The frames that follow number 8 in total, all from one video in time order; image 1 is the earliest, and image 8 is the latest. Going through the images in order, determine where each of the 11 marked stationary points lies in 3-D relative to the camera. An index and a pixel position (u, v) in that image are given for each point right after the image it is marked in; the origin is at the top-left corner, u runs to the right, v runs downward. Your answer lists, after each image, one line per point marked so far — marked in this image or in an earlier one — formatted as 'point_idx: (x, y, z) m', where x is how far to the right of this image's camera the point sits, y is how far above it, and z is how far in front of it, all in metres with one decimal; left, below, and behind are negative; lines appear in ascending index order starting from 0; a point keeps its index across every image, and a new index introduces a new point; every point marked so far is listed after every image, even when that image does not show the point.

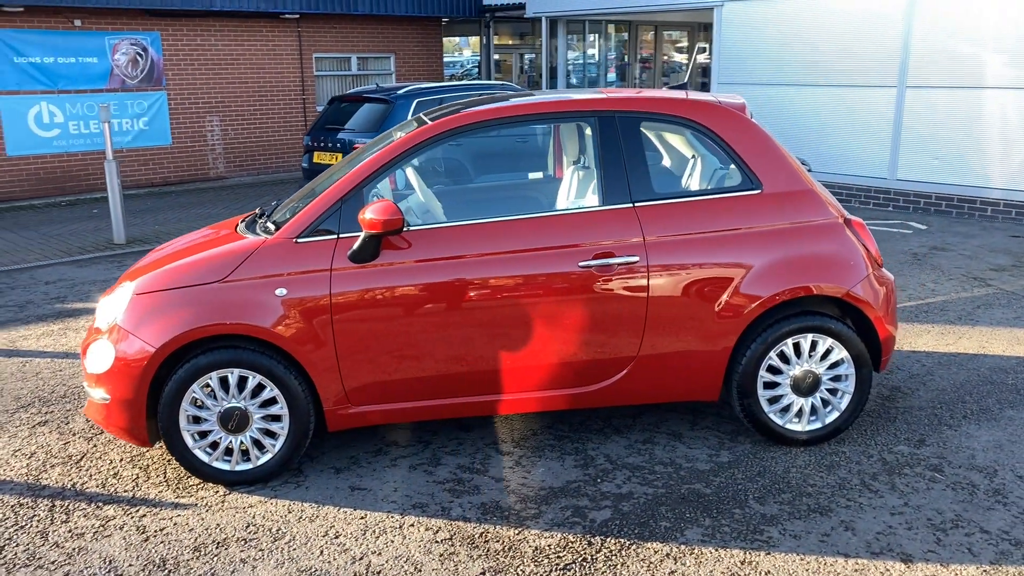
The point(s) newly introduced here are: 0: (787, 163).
0: (+1.3, +0.6, +4.1) m
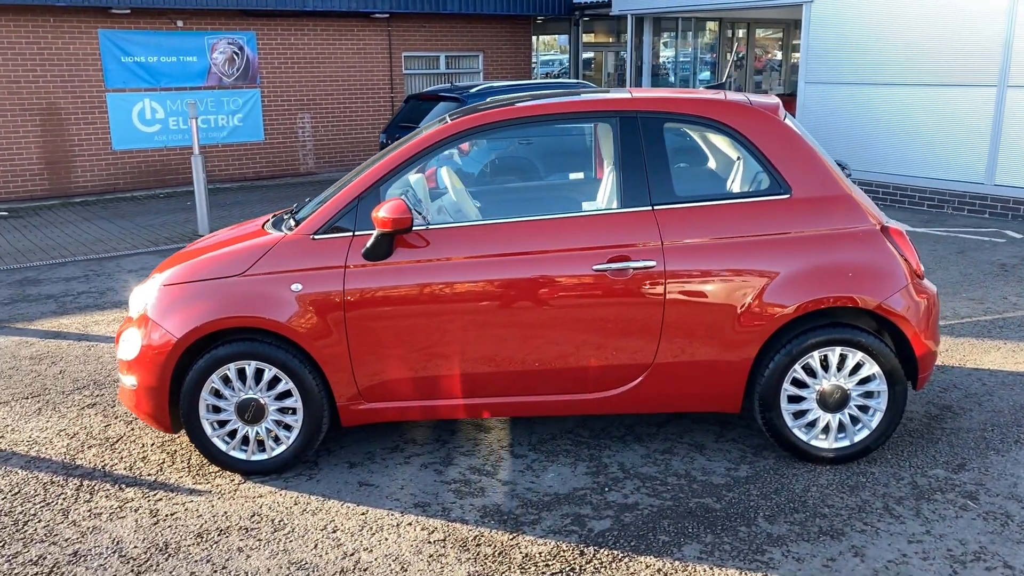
0: (+1.4, +0.5, +3.9) m
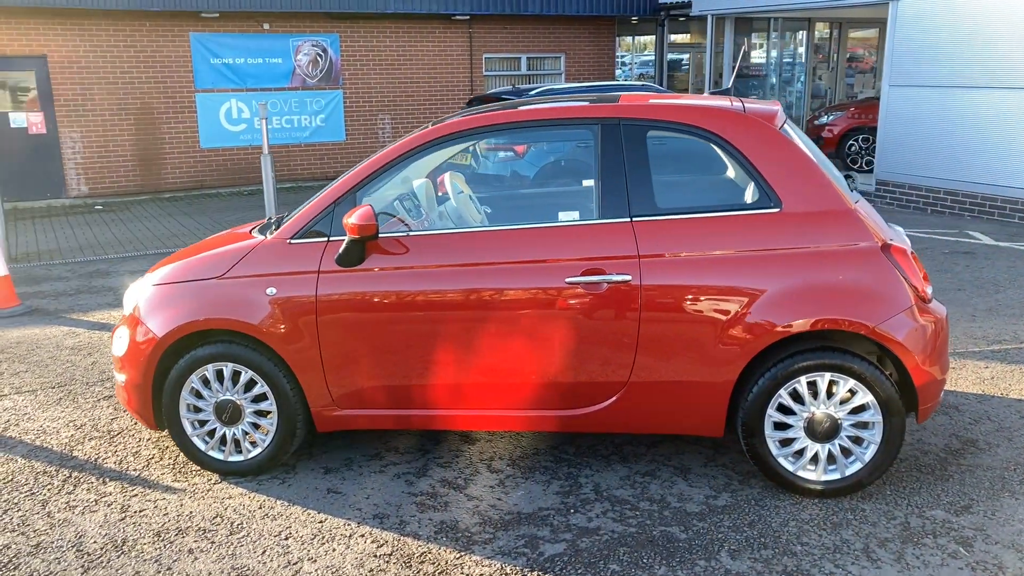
0: (+1.3, +0.5, +3.6) m
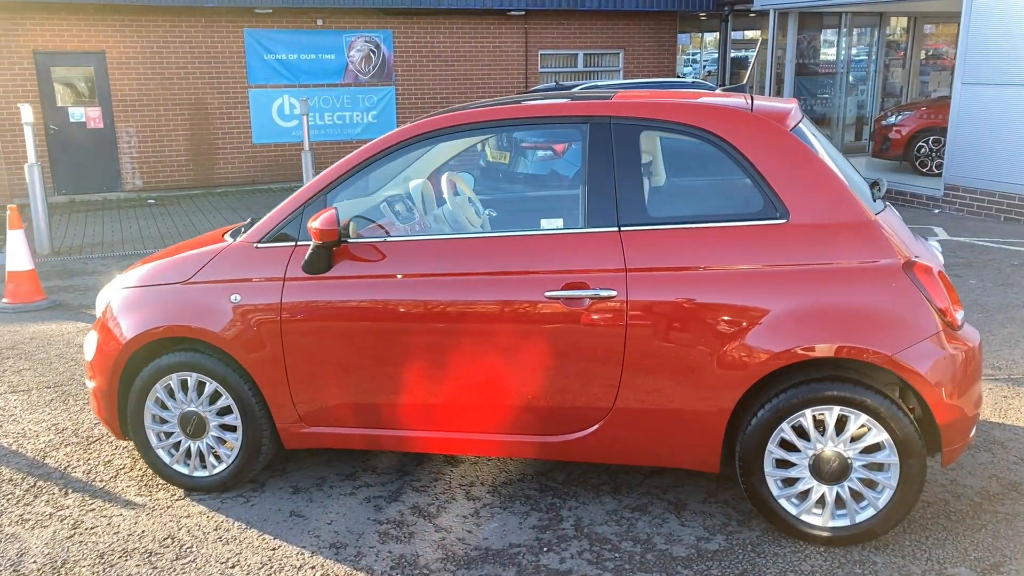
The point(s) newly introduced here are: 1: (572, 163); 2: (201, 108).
0: (+1.2, +0.4, +3.2) m
1: (+0.3, +0.5, +3.4) m
2: (-5.1, +2.9, +14.3) m
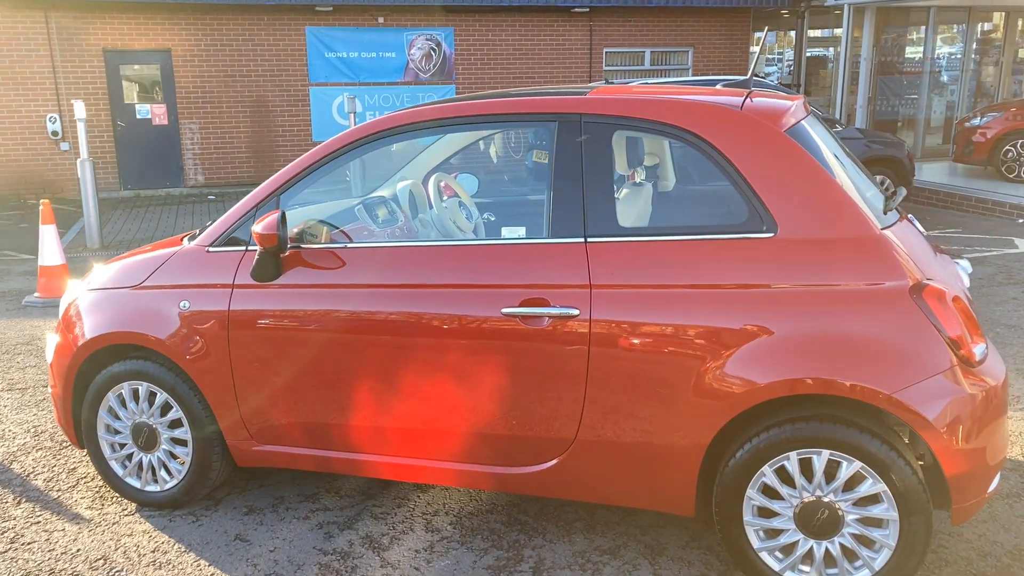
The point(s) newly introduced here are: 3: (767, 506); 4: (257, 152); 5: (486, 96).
0: (+1.1, +0.3, +2.8) m
1: (+0.2, +0.4, +3.0) m
2: (-4.1, +3.0, +14.4) m
3: (+0.8, -0.7, +2.8) m
4: (-4.3, +2.3, +14.6) m
5: (-0.1, +0.7, +3.3) m
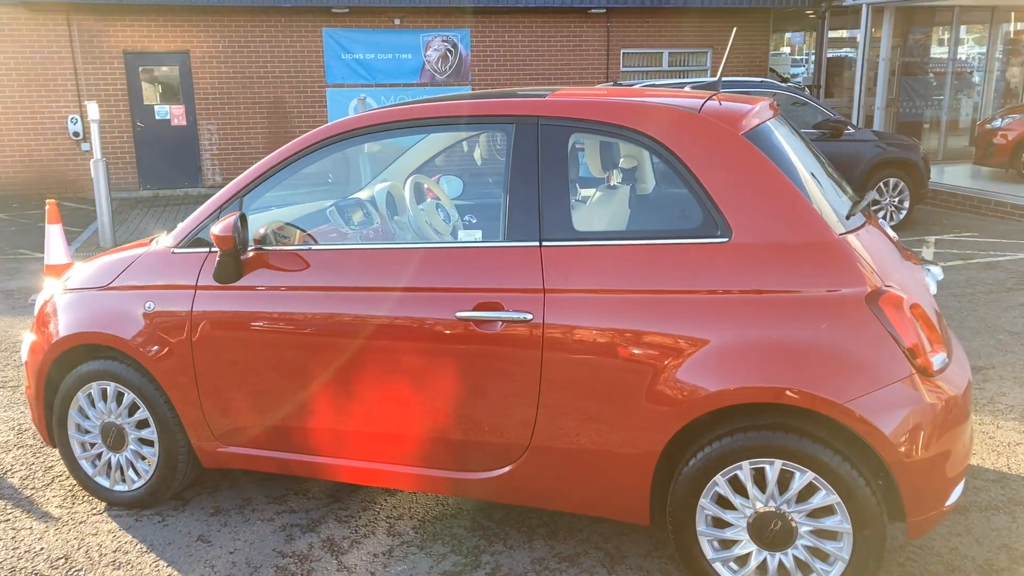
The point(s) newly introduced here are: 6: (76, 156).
0: (+0.9, +0.3, +2.7) m
1: (0.0, +0.4, +3.0) m
2: (-3.9, +3.0, +14.5) m
3: (+0.7, -0.7, +2.7) m
4: (-4.1, +2.3, +14.7) m
5: (-0.2, +0.7, +3.3) m
6: (-6.9, +2.1, +13.9) m
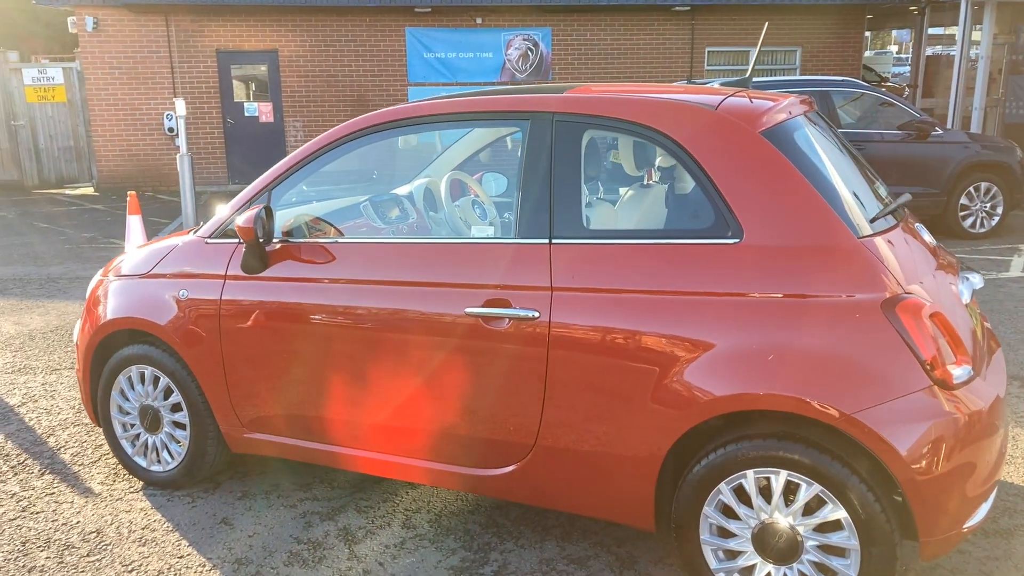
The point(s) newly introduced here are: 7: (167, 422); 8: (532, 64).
0: (+0.9, +0.3, +2.6) m
1: (+0.1, +0.4, +3.0) m
2: (-2.6, +3.1, +14.8) m
3: (+0.6, -0.7, +2.6) m
4: (-2.7, +2.4, +15.0) m
5: (-0.1, +0.7, +3.3) m
6: (-5.7, +2.3, +14.5) m
7: (-1.4, -0.6, +3.6) m
8: (+0.3, +3.9, +15.1) m
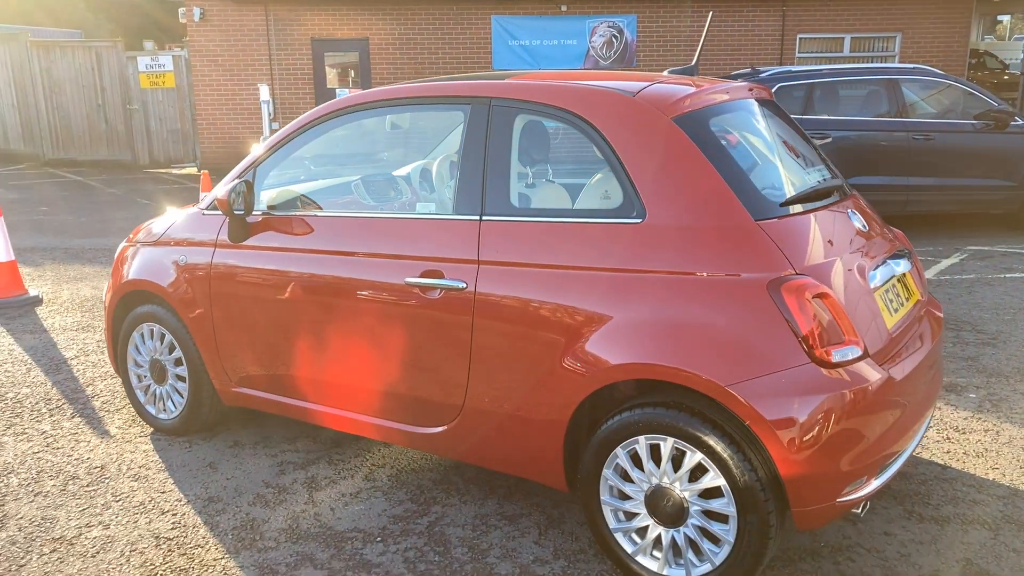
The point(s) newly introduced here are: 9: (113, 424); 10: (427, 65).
0: (+0.7, +0.3, +2.7) m
1: (-0.1, +0.5, +3.2) m
2: (-1.2, +3.4, +15.2) m
3: (+0.4, -0.6, +2.8) m
4: (-1.4, +2.7, +15.5) m
5: (-0.3, +0.8, +3.5) m
6: (-4.3, +2.7, +15.3) m
7: (-1.6, -0.4, +4.0) m
8: (+1.7, +4.1, +15.1) m
9: (-1.9, -0.7, +4.2) m
10: (-1.5, +3.8, +15.0) m
